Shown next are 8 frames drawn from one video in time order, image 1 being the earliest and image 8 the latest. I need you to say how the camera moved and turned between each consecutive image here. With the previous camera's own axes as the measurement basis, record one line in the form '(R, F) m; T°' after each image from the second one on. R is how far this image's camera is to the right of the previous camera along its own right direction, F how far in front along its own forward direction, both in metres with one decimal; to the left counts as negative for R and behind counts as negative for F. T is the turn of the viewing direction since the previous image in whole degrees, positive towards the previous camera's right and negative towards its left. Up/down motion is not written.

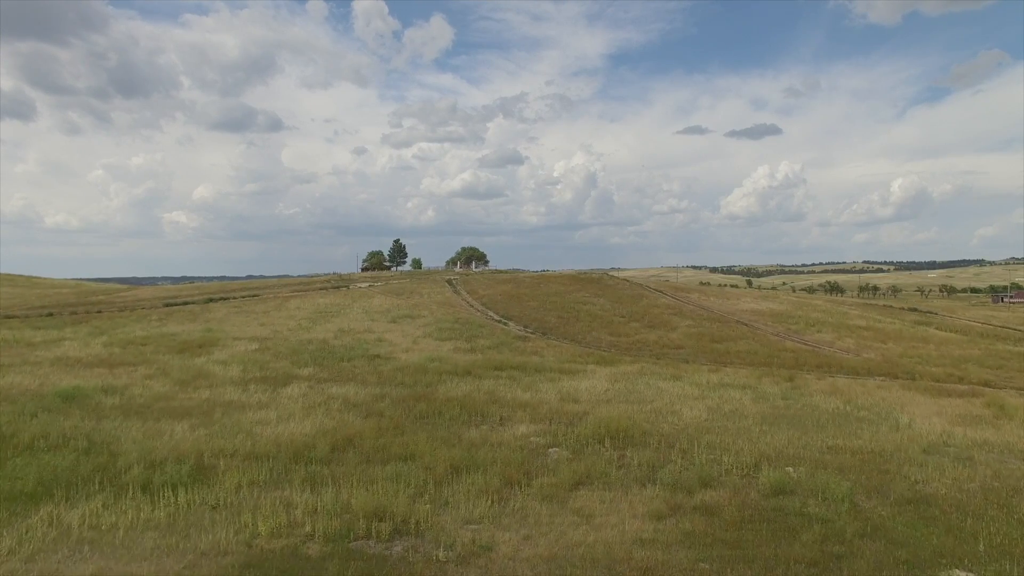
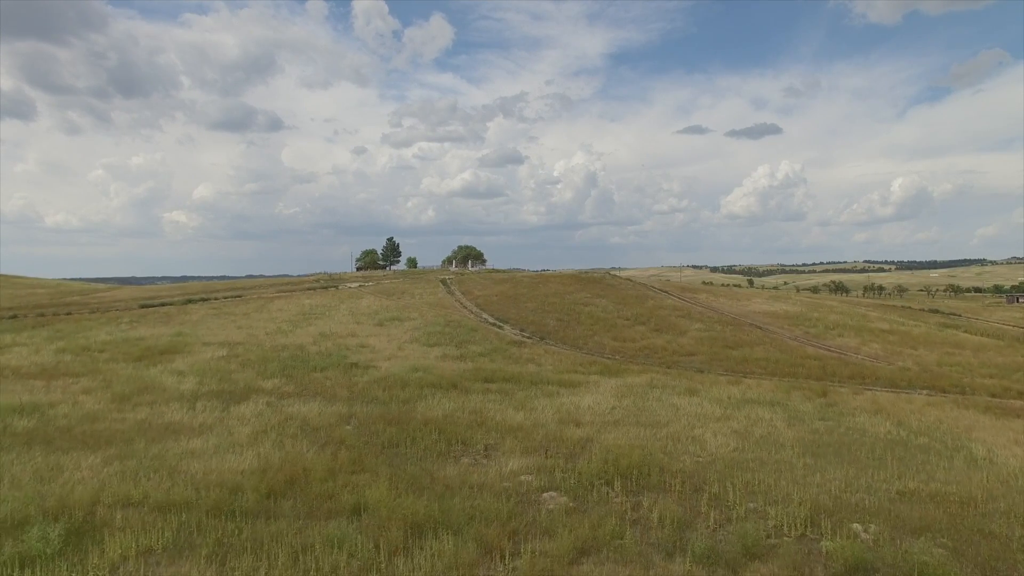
(+0.3, +2.9) m; 0°
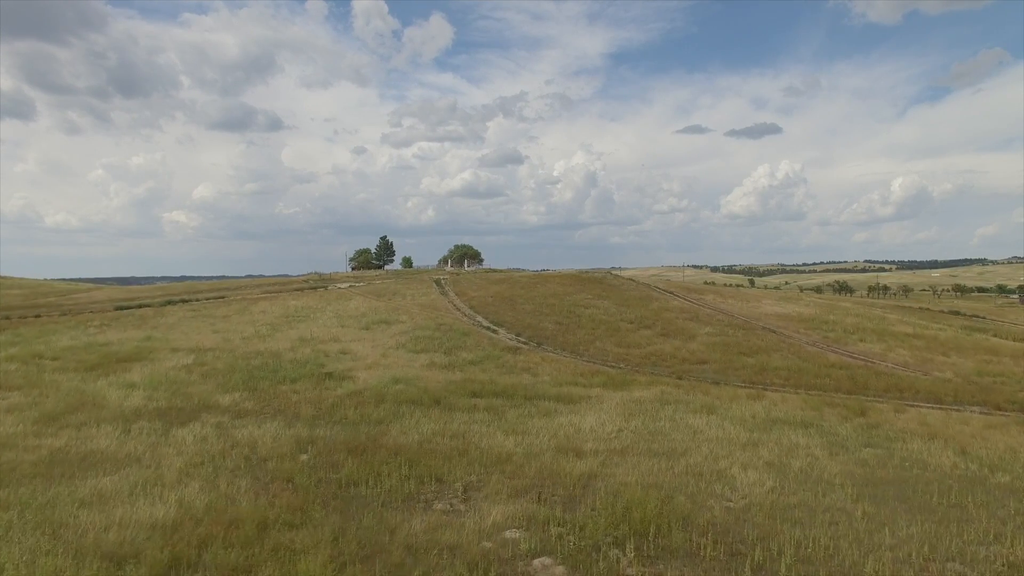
(+0.3, +2.6) m; 0°
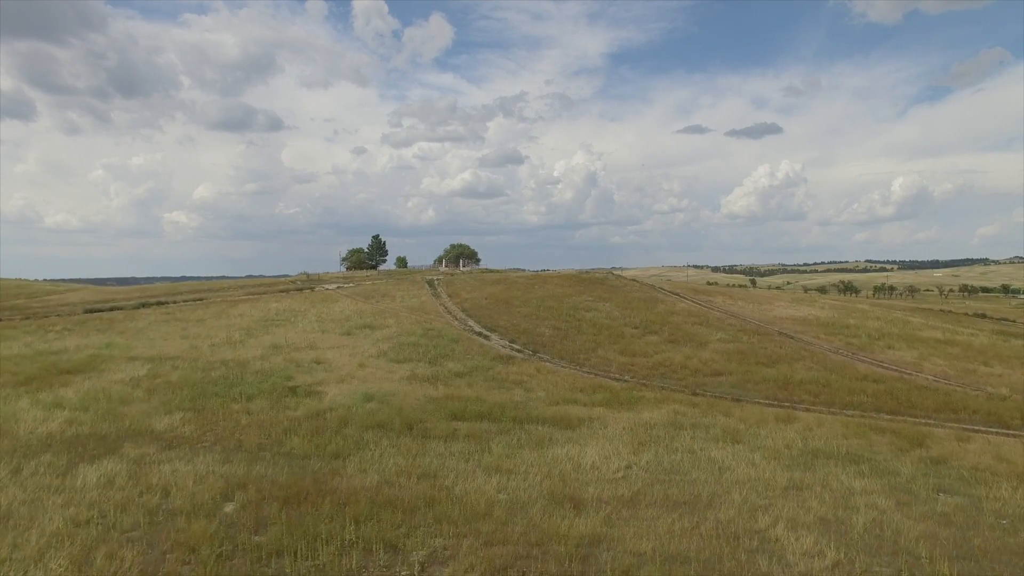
(+0.3, +2.9) m; 0°
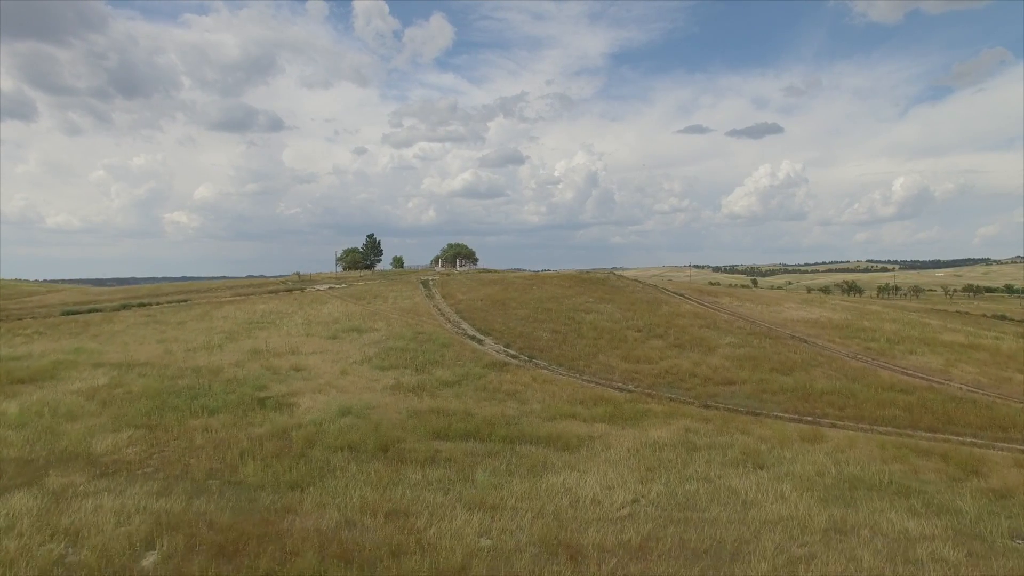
(+0.2, +1.9) m; 0°
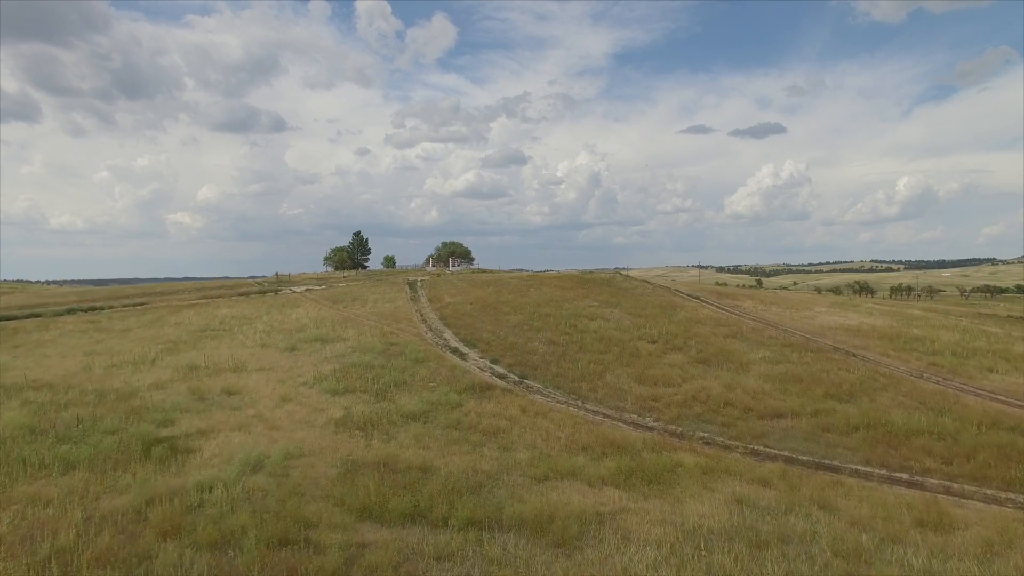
(+0.5, +4.9) m; 0°
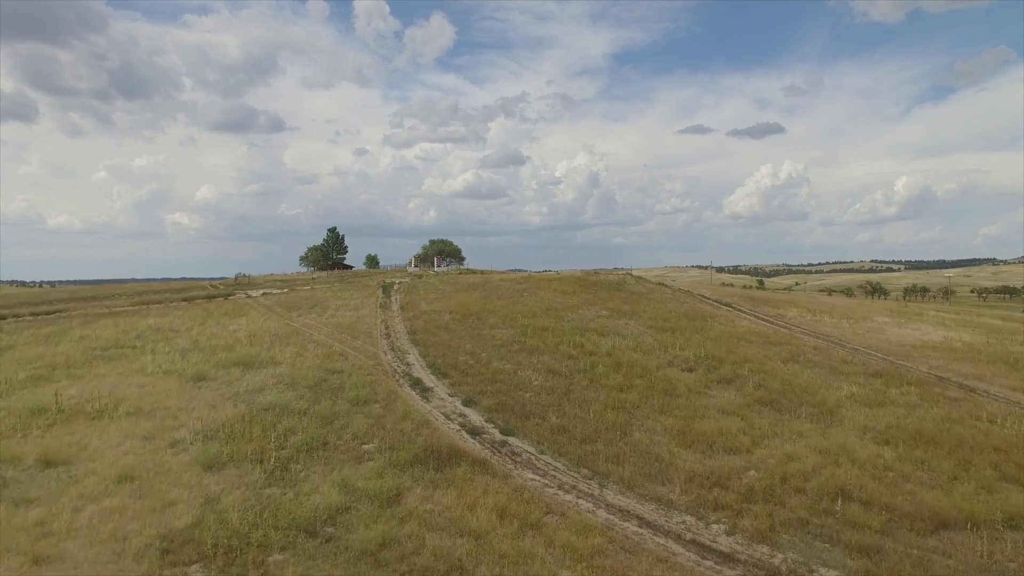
(+0.4, +7.0) m; 0°
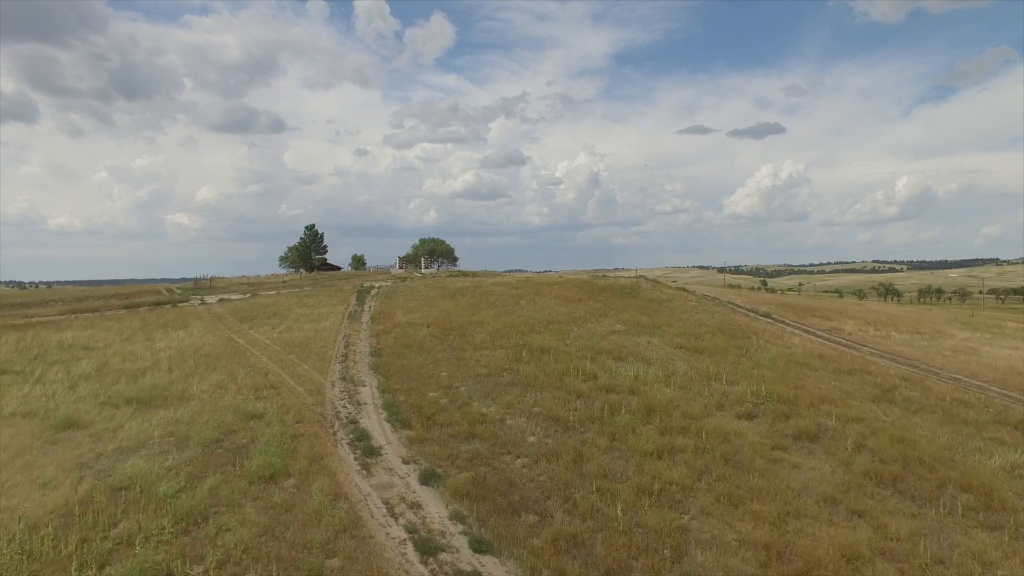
(+0.3, +5.6) m; 0°
